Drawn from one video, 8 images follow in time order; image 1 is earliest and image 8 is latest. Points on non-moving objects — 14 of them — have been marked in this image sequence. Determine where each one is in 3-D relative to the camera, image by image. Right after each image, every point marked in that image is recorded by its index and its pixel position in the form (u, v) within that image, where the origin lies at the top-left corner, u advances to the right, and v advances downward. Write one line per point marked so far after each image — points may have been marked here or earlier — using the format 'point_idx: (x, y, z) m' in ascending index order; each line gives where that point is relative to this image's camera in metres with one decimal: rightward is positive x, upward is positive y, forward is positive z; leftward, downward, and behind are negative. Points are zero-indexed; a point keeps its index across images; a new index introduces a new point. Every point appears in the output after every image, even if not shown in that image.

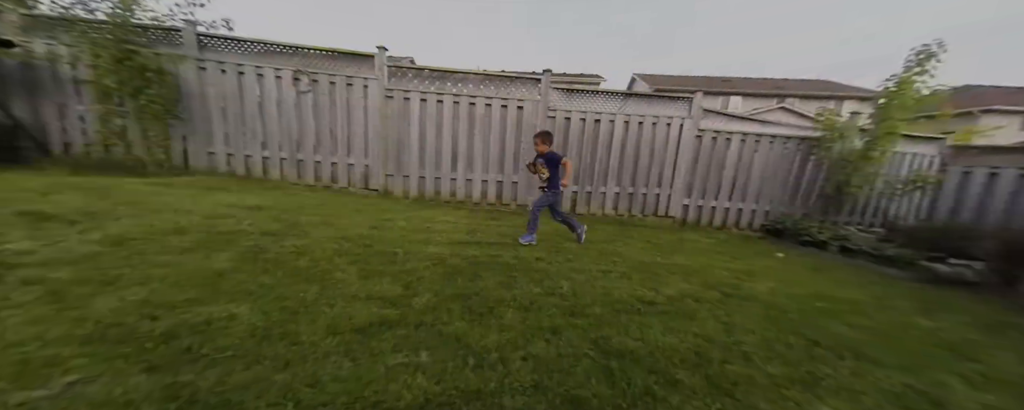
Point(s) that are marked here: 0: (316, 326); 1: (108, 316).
0: (-0.7, -0.4, +1.1) m
1: (-1.4, -0.4, +1.1) m
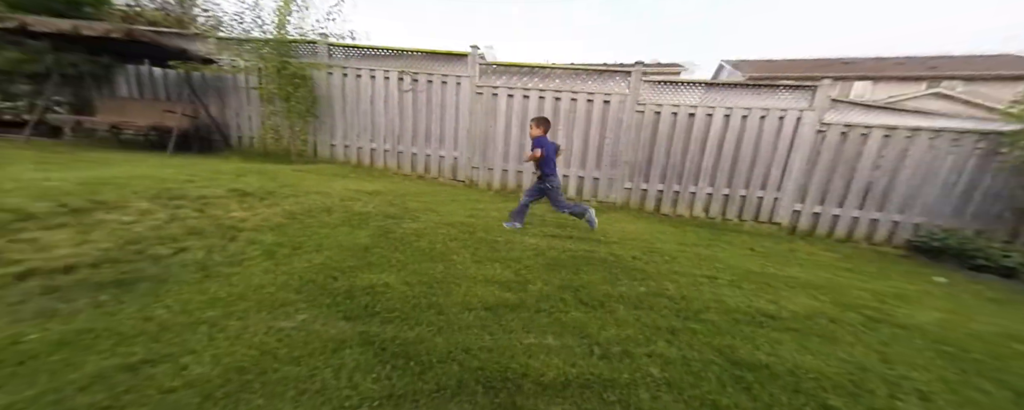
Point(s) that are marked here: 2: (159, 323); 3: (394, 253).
0: (-0.2, -0.4, +1.3) m
1: (-0.9, -0.3, +1.4) m
2: (-1.1, -0.4, +1.0) m
3: (-0.7, -0.3, +1.8) m
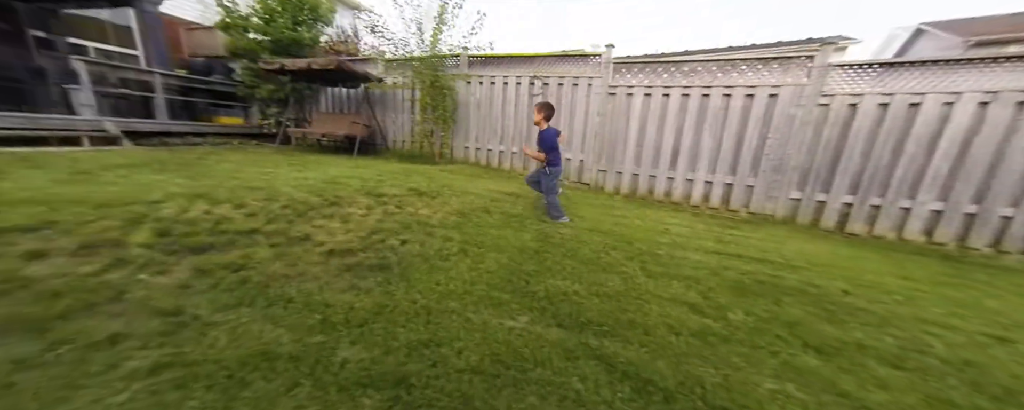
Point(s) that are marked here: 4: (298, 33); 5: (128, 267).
0: (+0.6, -0.5, +1.3) m
1: (-0.1, -0.4, +1.6) m
2: (-0.4, -0.4, +1.3) m
3: (+0.3, -0.3, +1.9) m
4: (-5.6, +4.5, +7.9) m
5: (-1.8, -0.3, +1.4) m
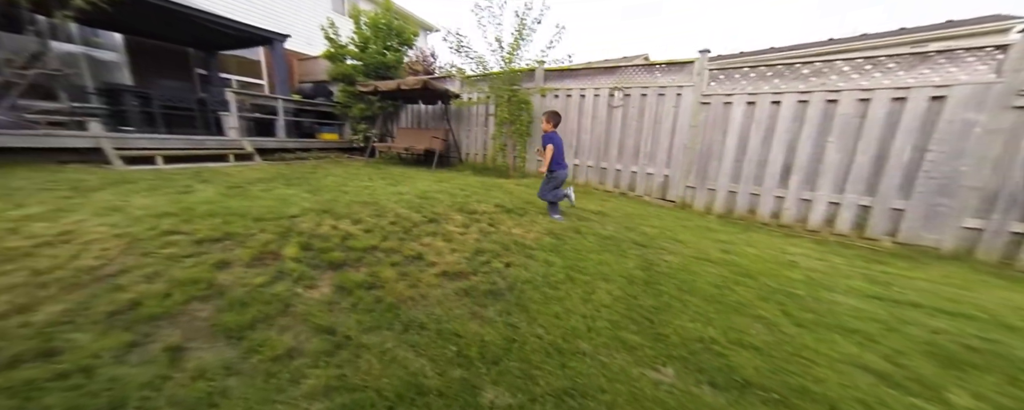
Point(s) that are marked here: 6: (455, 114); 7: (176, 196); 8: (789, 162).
0: (+1.1, -0.6, +1.0) m
1: (+0.5, -0.5, +1.5) m
2: (+0.2, -0.5, +1.2) m
3: (+0.9, -0.5, +1.7) m
4: (-3.6, +4.3, +8.8) m
5: (-1.2, -0.4, +1.6) m
6: (-1.4, +2.2, +7.5) m
7: (-3.5, +0.1, +3.3) m
8: (+3.0, +0.5, +3.4) m
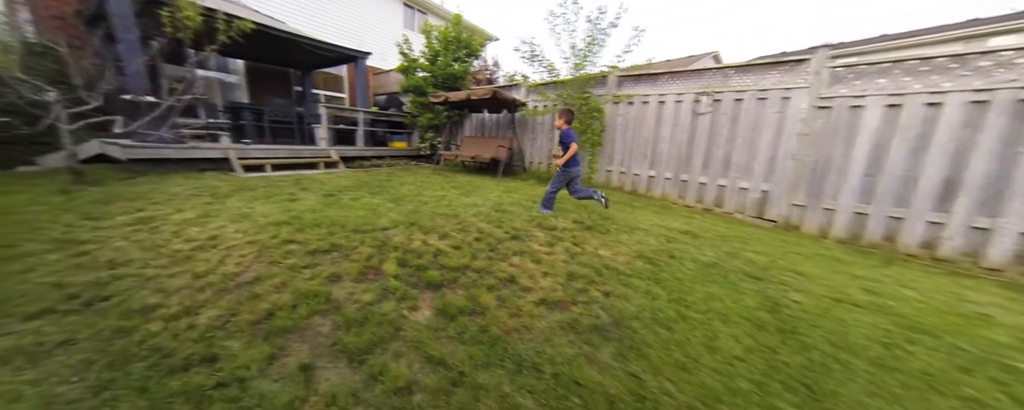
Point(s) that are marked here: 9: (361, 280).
0: (+1.5, -0.8, +0.7) m
1: (+1.0, -0.7, +1.2) m
2: (+0.6, -0.7, +1.0) m
3: (+1.4, -0.7, +1.4) m
4: (-1.7, +4.1, +9.2) m
5: (-0.7, -0.5, +1.7) m
6: (+0.2, +2.0, +7.5) m
7: (-2.7, 0.0, +3.7) m
8: (+3.8, +0.2, +2.7) m
9: (-0.9, -0.4, +1.8) m
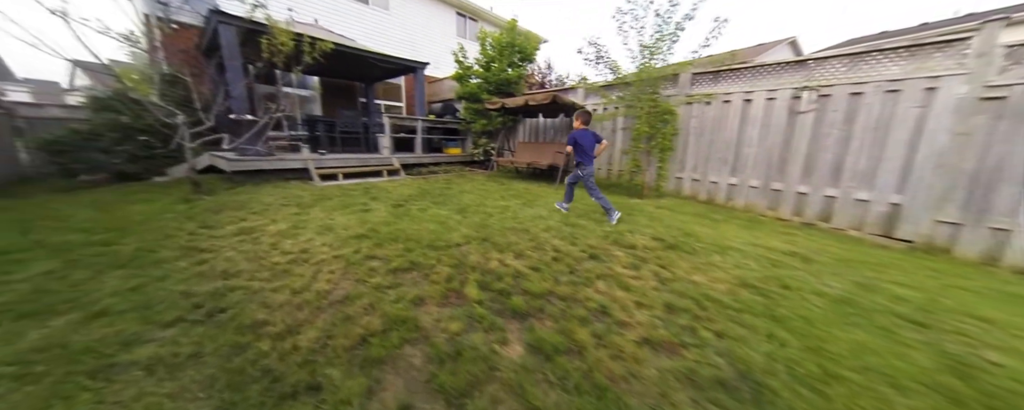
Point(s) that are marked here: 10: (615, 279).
0: (+1.8, -0.9, +0.3) m
1: (+1.4, -0.8, +0.9) m
2: (+1.0, -0.8, +0.7) m
3: (+1.9, -0.8, +1.0) m
4: (-0.1, +3.9, +9.2) m
5: (-0.2, -0.6, +1.6) m
6: (+1.6, +1.8, +7.2) m
7: (-1.9, -0.1, +3.9) m
8: (+4.4, +0.1, +1.9) m
9: (-0.4, -0.6, +1.8) m
10: (+0.7, -0.5, +2.1) m
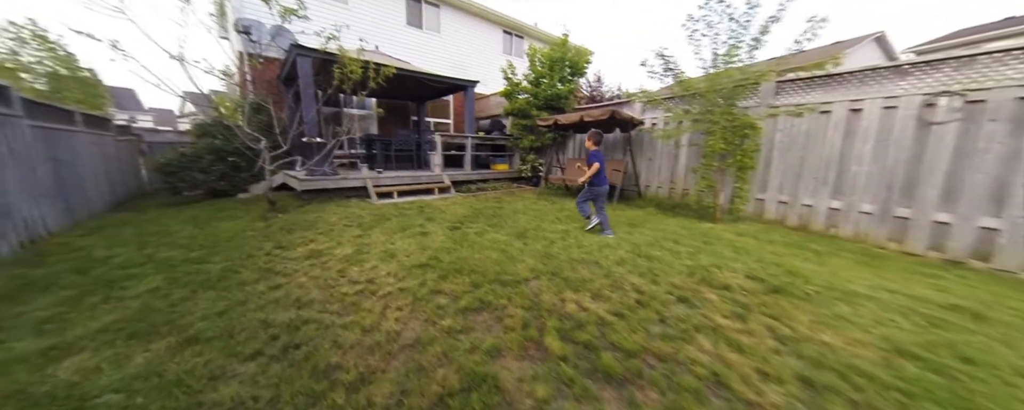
0: (+2.0, -1.1, -0.2) m
1: (+1.7, -1.0, +0.4) m
2: (+1.3, -1.0, +0.4) m
3: (+2.2, -1.0, +0.5) m
4: (+1.4, +3.4, +9.1) m
5: (+0.2, -0.8, +1.4) m
6: (+2.7, +1.4, +6.8) m
7: (-1.1, -0.4, +3.9) m
8: (+4.8, -0.2, +1.1) m
9: (+0.1, -0.8, +1.6) m
10: (+1.2, -0.7, +1.8) m
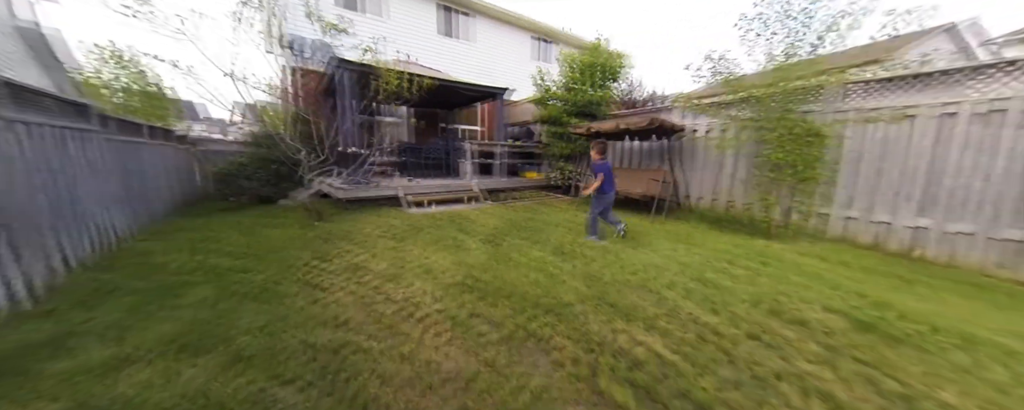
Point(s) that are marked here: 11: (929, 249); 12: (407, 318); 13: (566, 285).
0: (+2.1, -1.2, -0.5) m
1: (+1.8, -1.1, +0.1) m
2: (+1.4, -1.1, +0.1) m
3: (+2.3, -1.1, +0.1) m
4: (+2.3, +3.1, +8.8) m
5: (+0.5, -1.0, +1.2) m
6: (+3.4, +1.1, +6.5) m
7: (-0.7, -0.6, +3.8) m
8: (+5.0, -0.3, +0.6) m
9: (+0.3, -0.9, +1.4) m
10: (+1.5, -0.9, +1.5) m
11: (+4.3, -0.5, +3.2) m
12: (-0.8, -0.8, +2.3) m
13: (+0.5, -0.7, +2.6) m
